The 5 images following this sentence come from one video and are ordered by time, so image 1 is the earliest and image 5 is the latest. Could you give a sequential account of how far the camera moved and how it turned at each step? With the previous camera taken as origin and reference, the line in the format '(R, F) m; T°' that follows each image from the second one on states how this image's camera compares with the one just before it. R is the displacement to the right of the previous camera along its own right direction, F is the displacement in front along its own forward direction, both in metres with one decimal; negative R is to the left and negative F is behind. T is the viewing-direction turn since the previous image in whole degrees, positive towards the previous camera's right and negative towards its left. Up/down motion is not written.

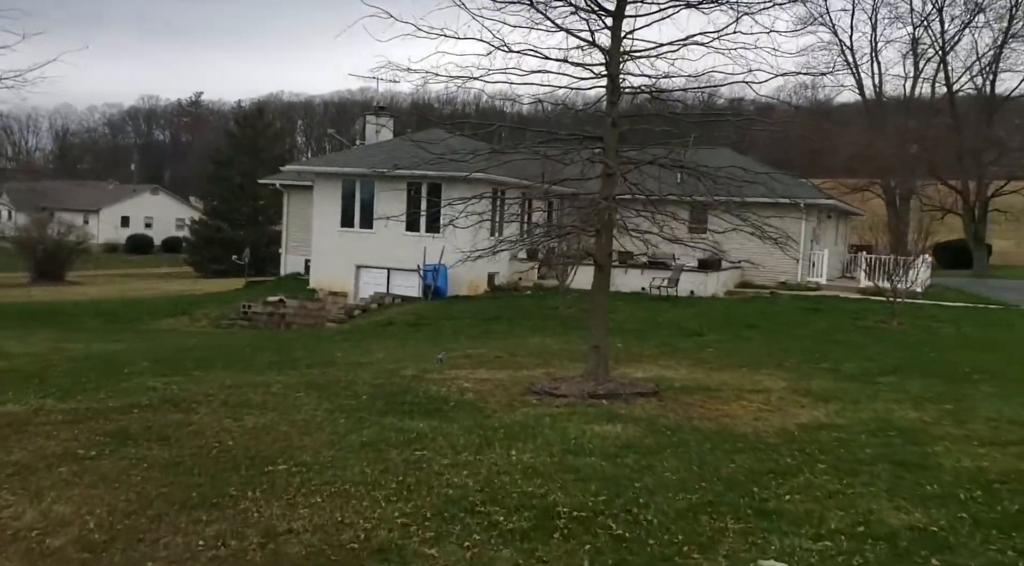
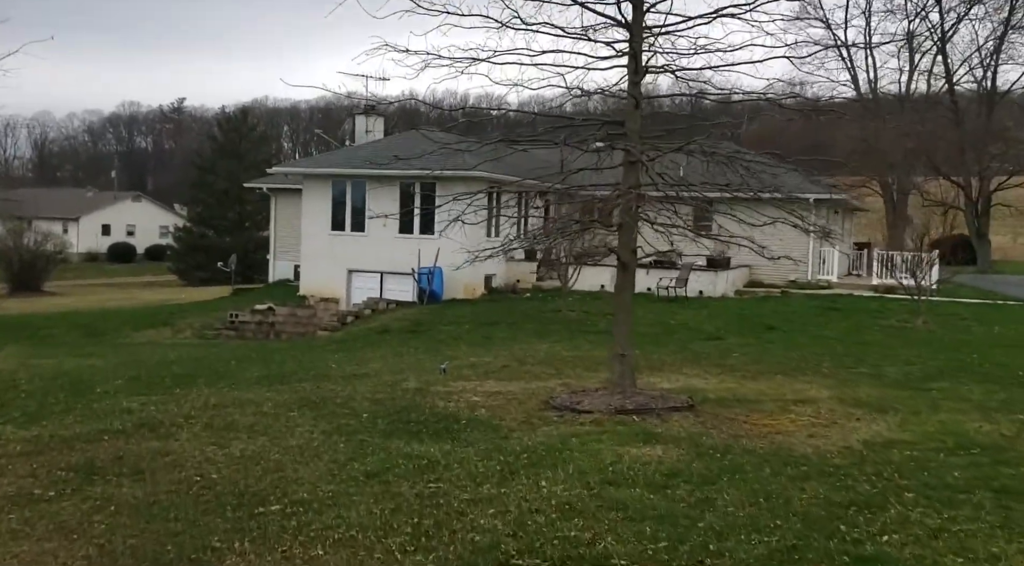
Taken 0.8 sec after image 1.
(-0.3, +1.2) m; +1°
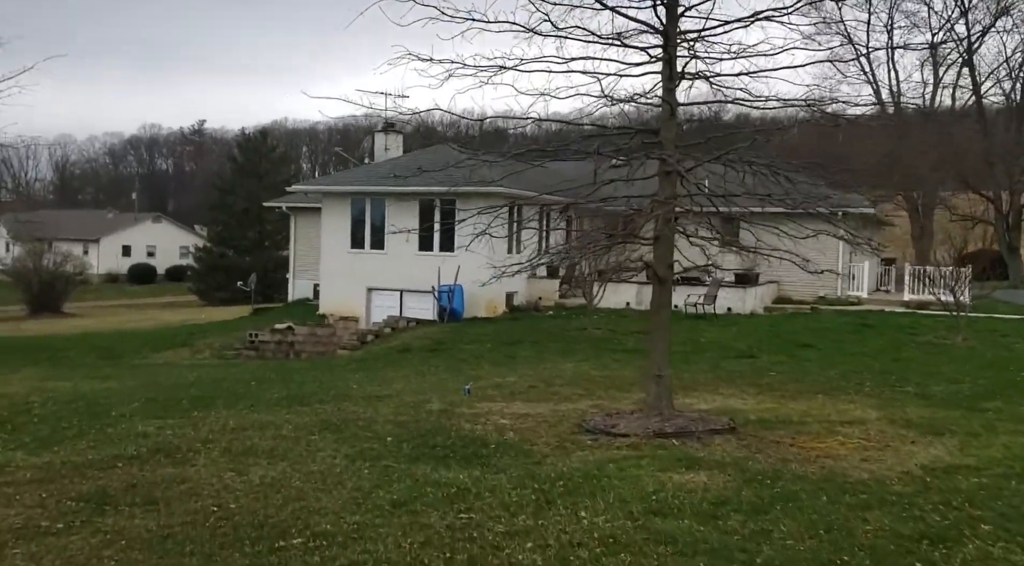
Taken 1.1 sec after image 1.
(-0.1, +0.5) m; -1°
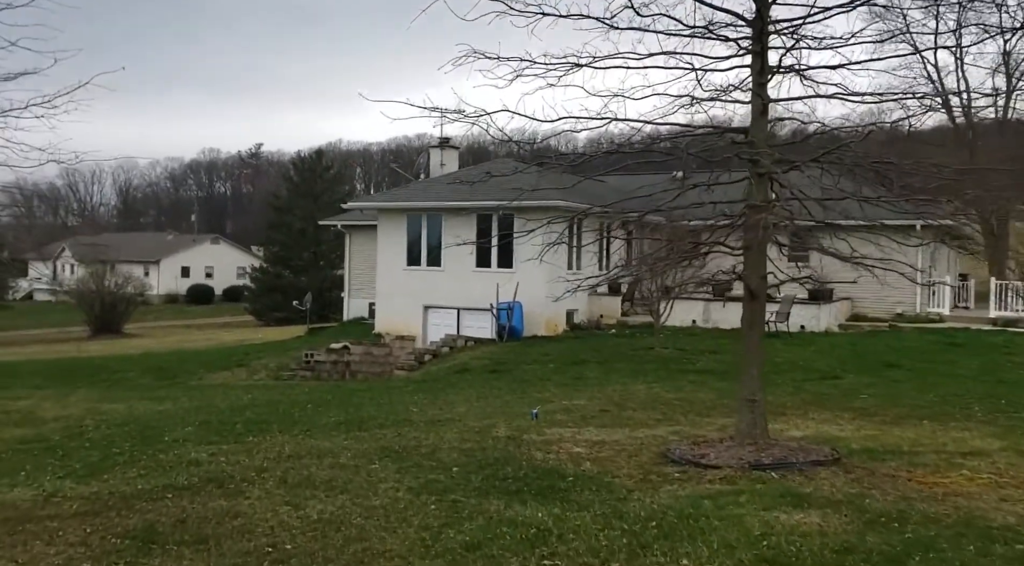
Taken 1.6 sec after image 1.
(-0.2, +0.9) m; -3°
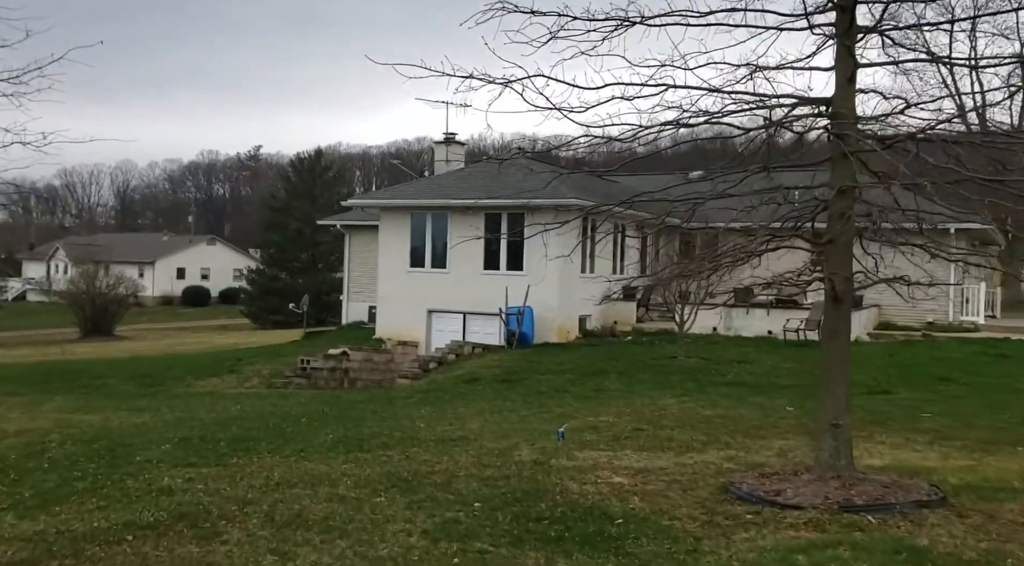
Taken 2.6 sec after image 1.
(-0.3, +1.6) m; 0°
